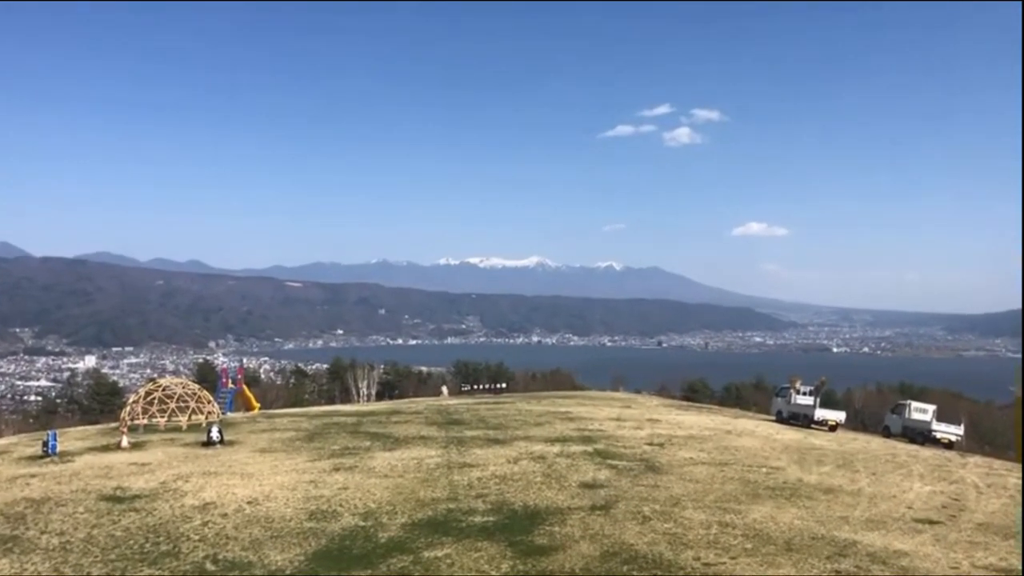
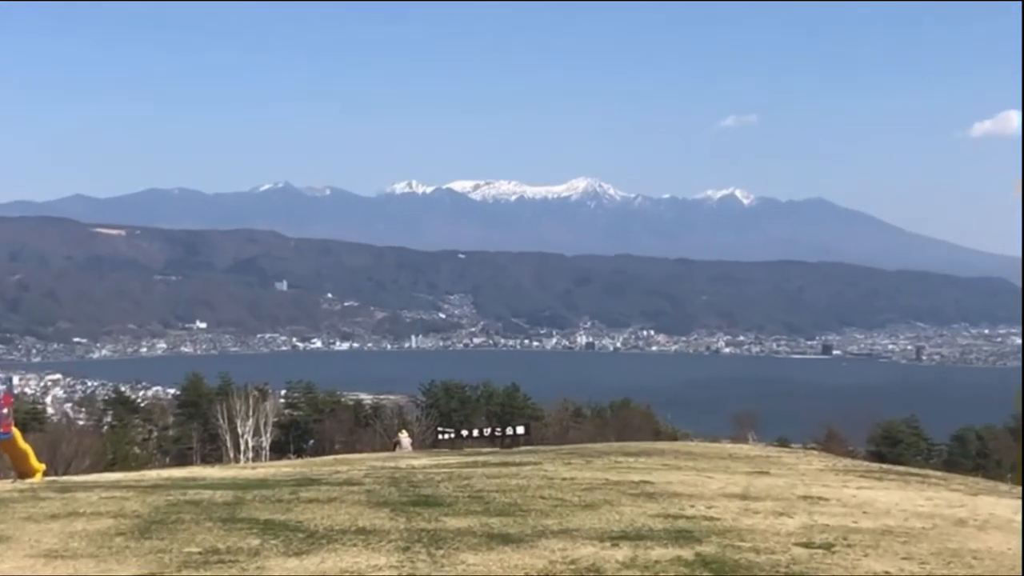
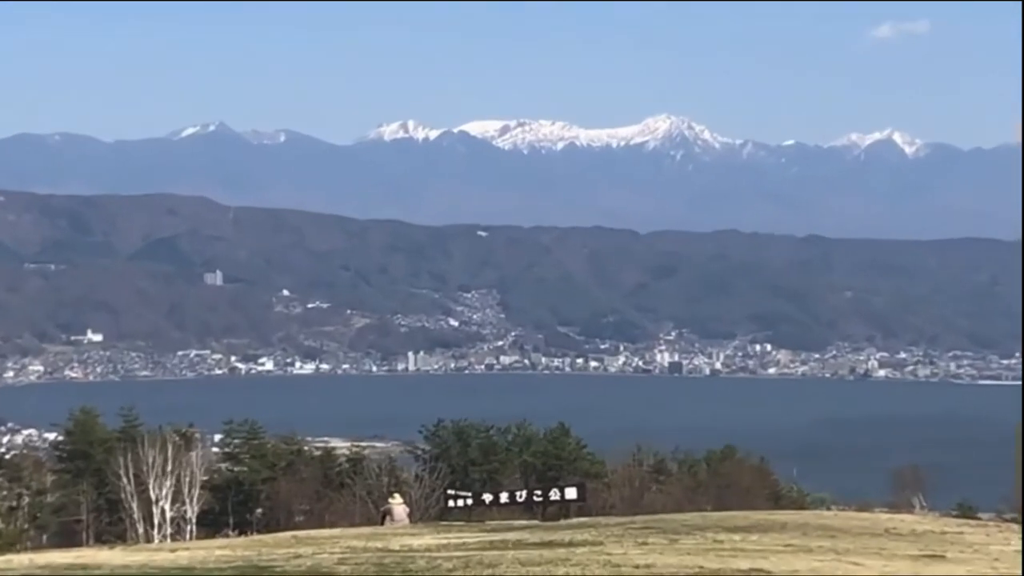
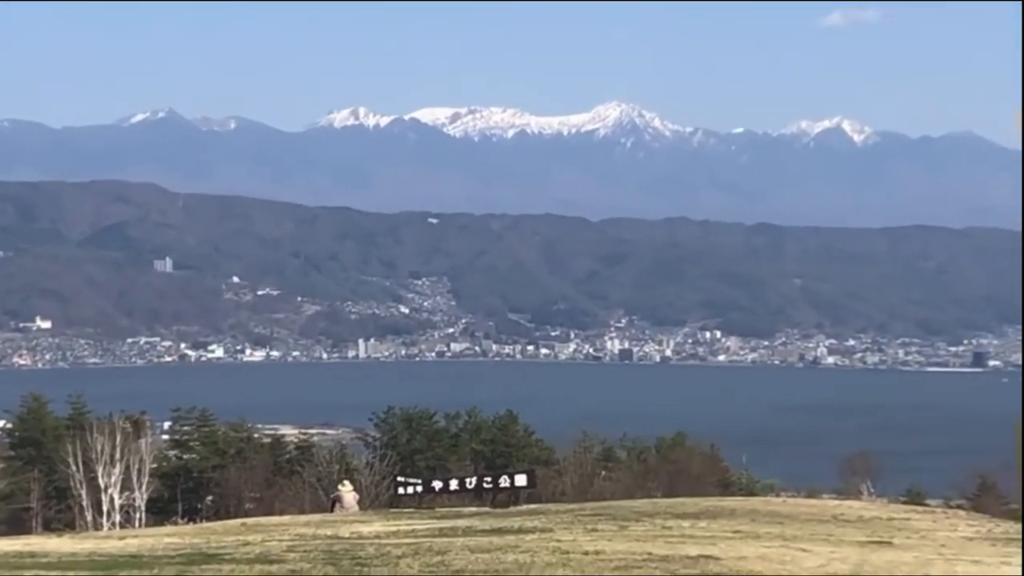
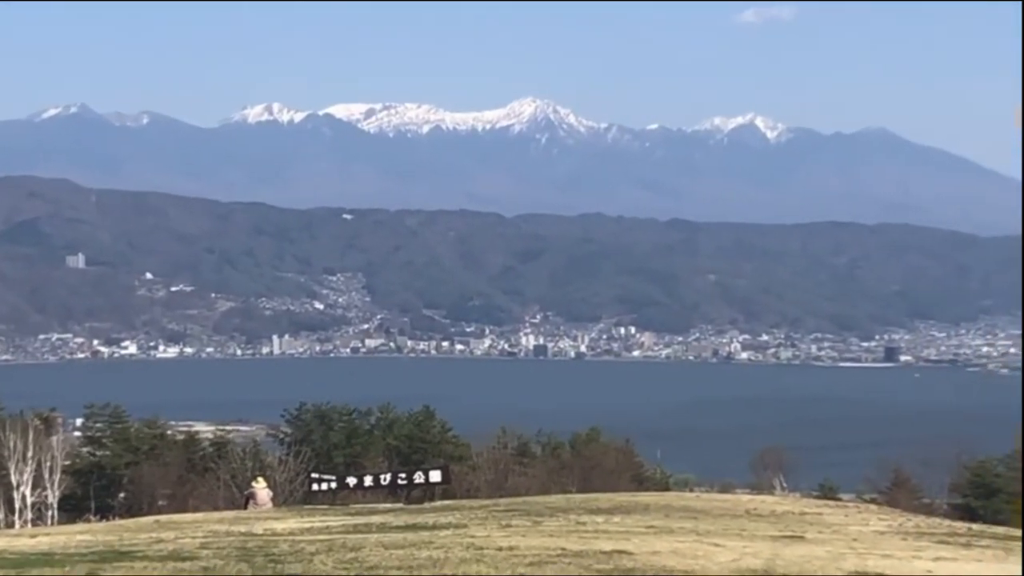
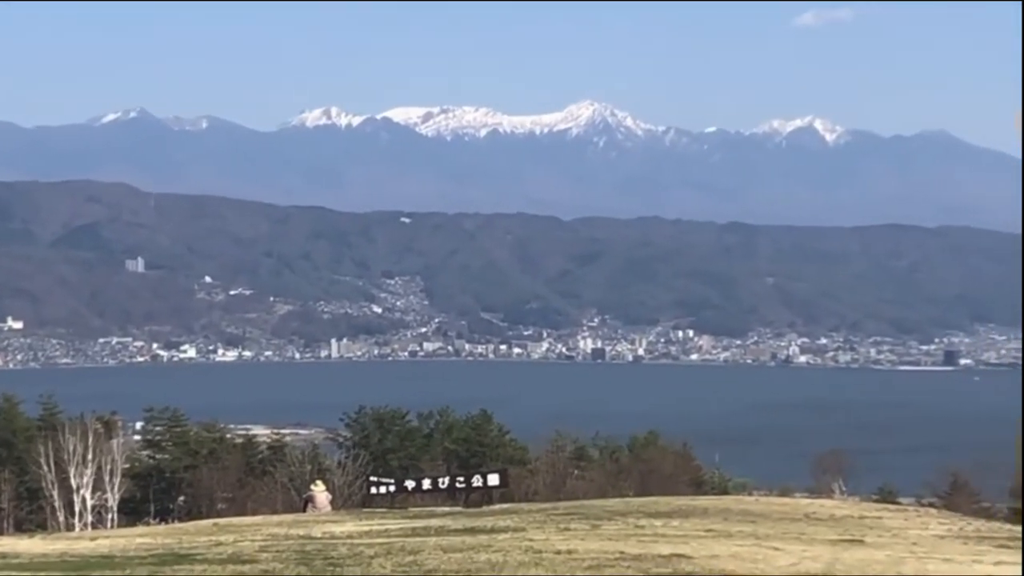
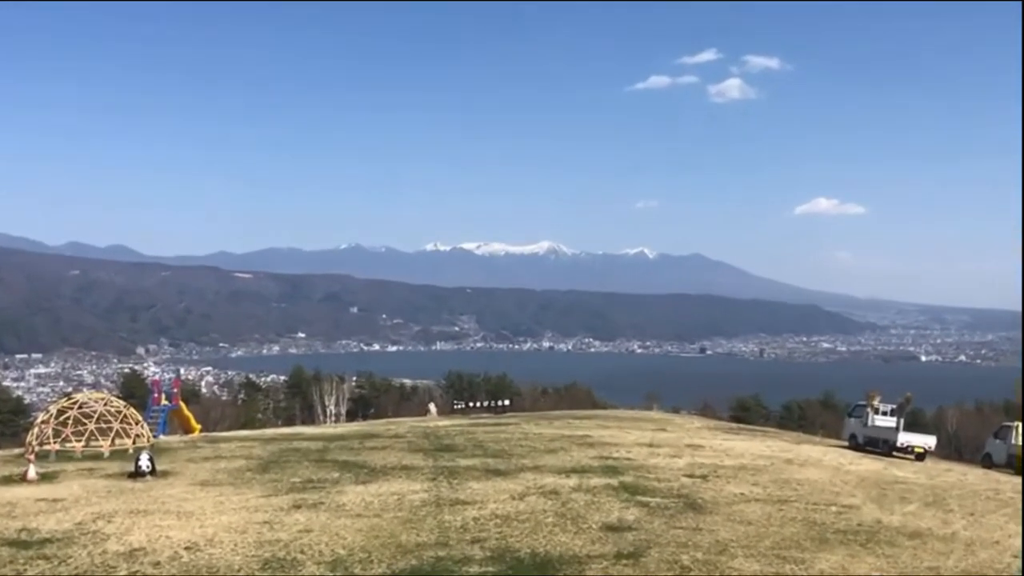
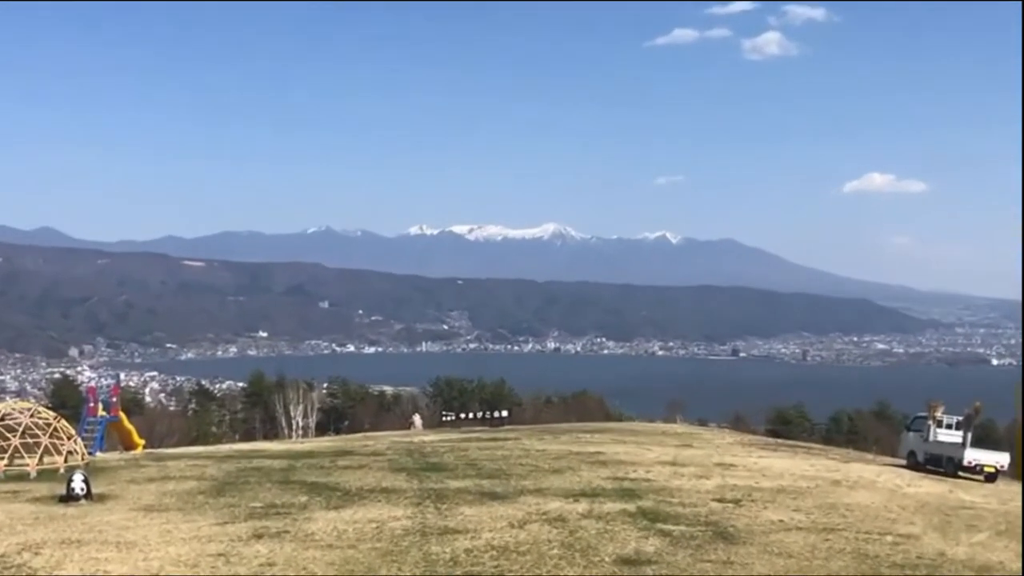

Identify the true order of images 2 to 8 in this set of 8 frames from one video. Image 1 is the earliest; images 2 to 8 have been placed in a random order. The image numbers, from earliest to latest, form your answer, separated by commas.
7, 8, 2, 3, 4, 6, 5
